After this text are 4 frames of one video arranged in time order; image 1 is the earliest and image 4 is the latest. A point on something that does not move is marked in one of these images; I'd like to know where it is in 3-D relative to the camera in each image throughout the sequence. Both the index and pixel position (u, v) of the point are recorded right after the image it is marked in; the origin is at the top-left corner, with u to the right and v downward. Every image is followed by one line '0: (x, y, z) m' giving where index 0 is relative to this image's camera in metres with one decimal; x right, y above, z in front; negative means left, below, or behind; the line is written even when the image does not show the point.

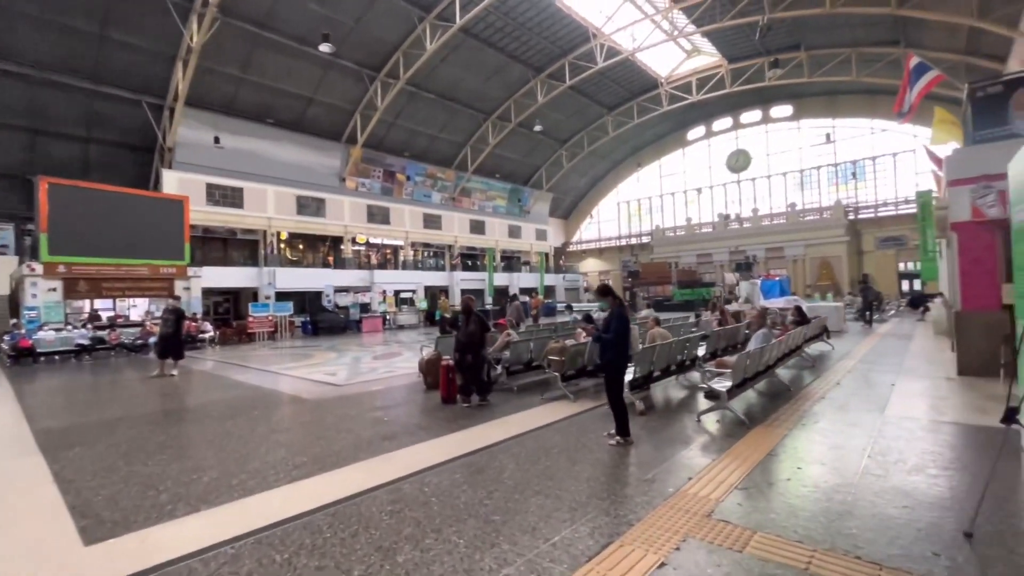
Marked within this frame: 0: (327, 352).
0: (-5.1, -1.8, +13.3) m
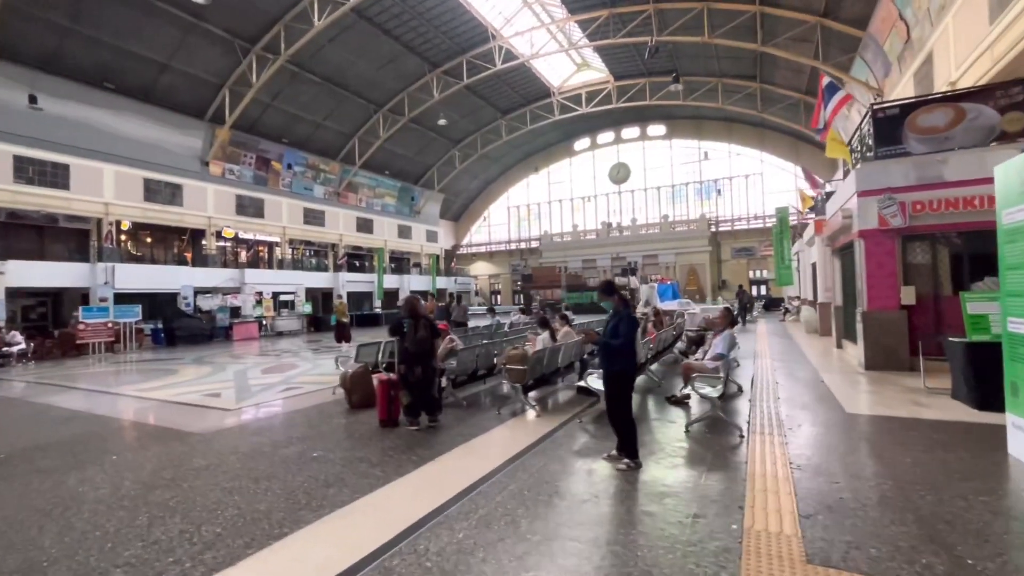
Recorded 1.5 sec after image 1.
0: (-7.2, -1.8, +11.0) m
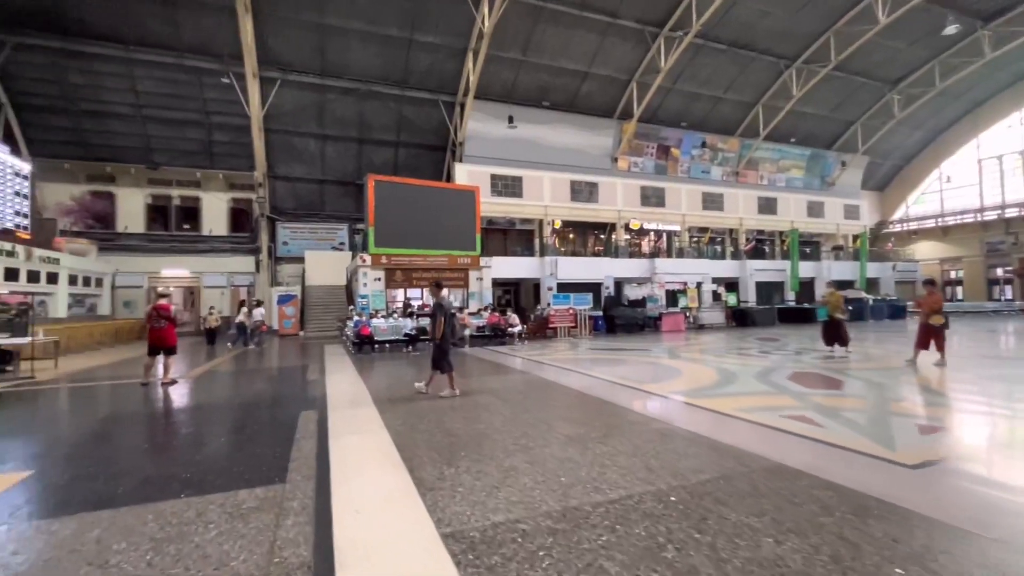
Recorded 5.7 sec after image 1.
0: (+3.2, -1.6, +10.0) m
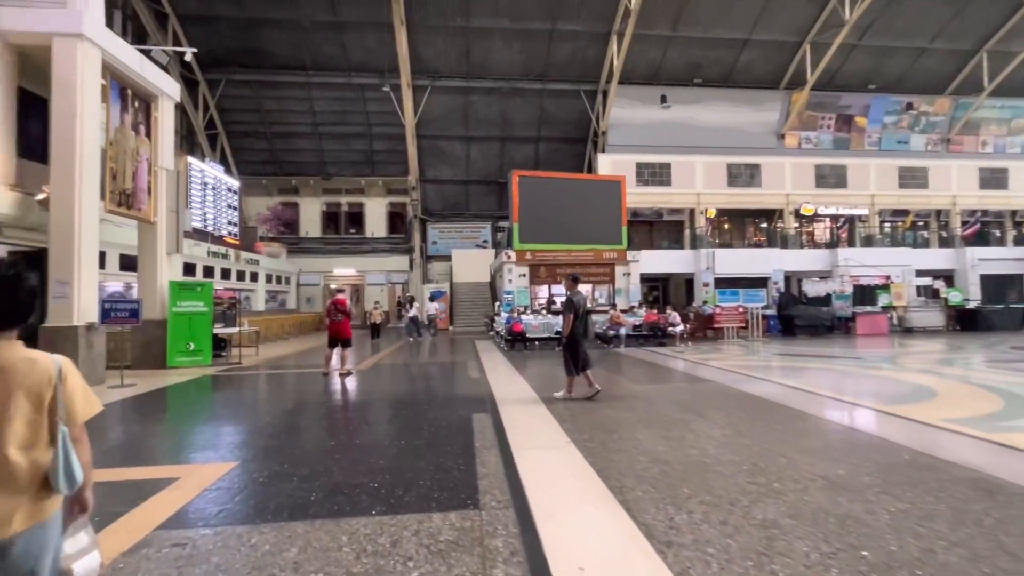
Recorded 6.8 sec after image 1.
0: (+6.2, -1.4, +8.0) m
